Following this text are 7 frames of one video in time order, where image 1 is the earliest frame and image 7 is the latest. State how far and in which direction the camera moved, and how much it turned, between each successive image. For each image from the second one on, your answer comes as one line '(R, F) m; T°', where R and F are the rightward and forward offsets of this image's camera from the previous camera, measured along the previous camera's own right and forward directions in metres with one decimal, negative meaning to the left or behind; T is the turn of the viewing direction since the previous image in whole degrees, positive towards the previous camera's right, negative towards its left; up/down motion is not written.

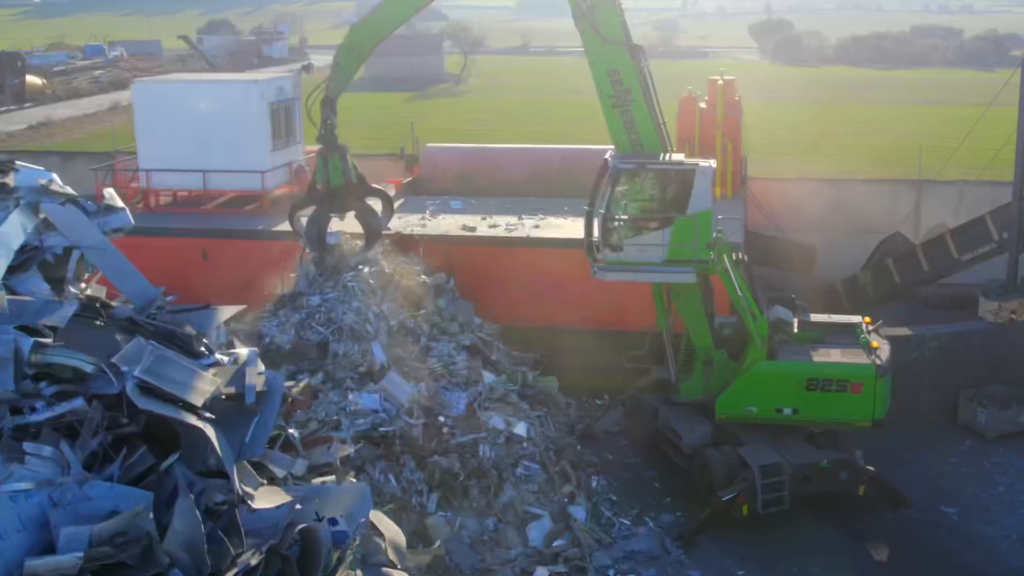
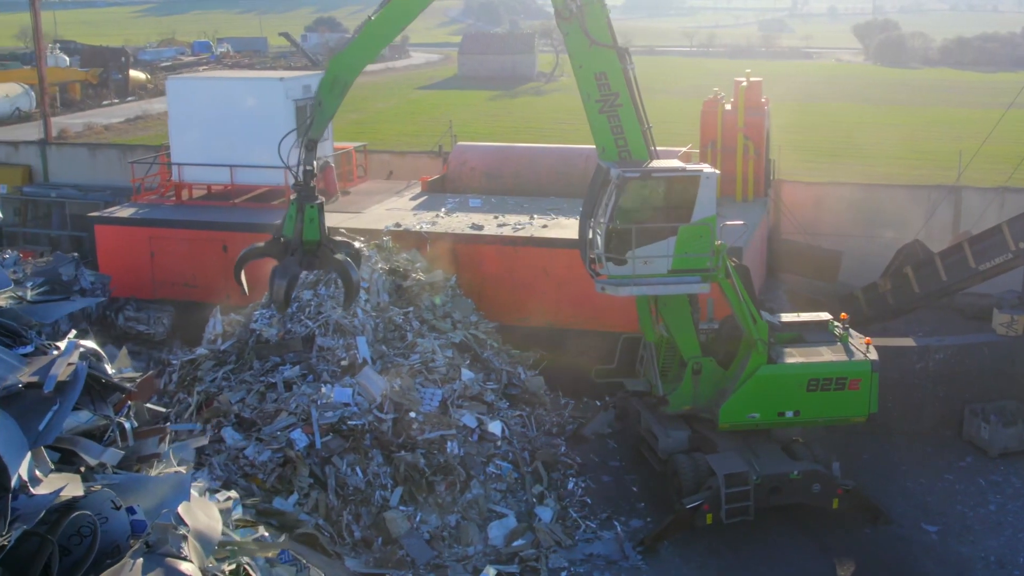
(+0.9, 0.0) m; -5°
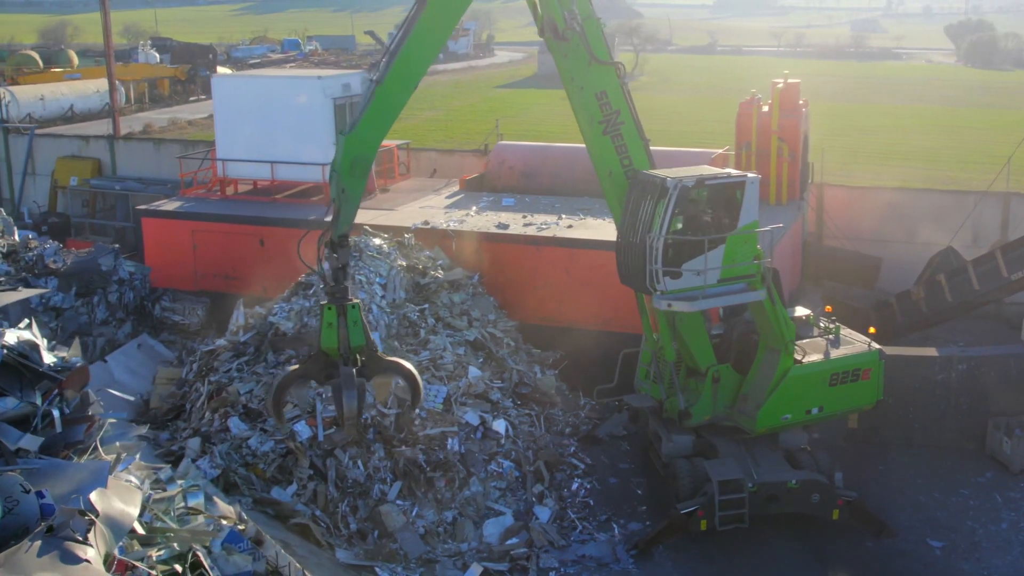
(+0.6, 0.0) m; -4°
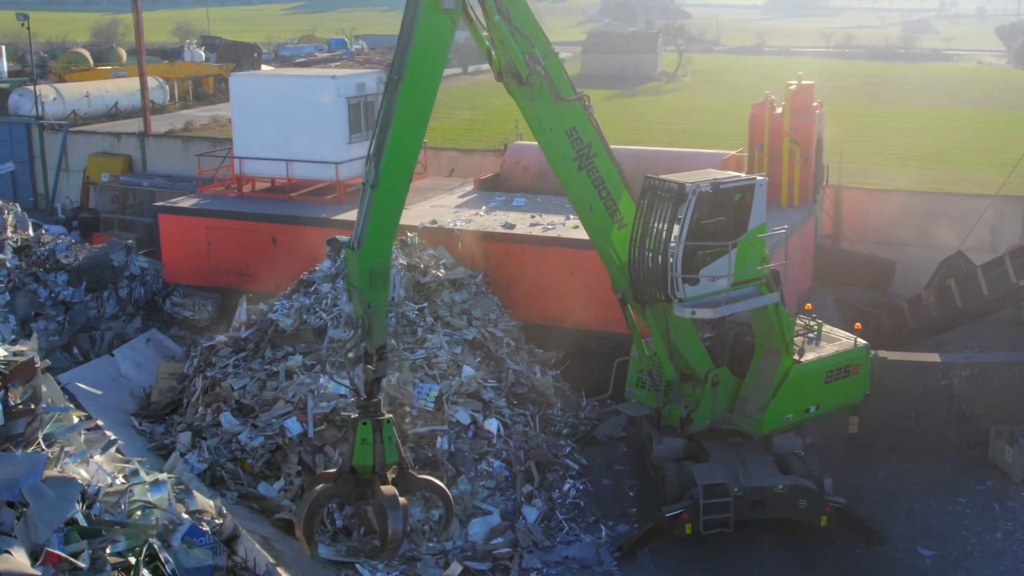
(+0.4, 0.0) m; -2°
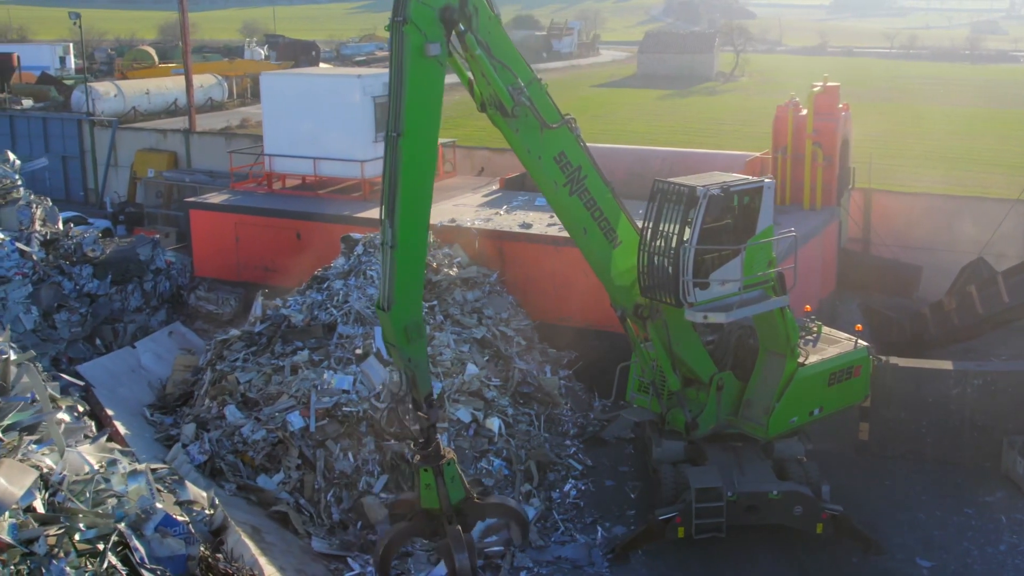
(+0.4, 0.0) m; -3°
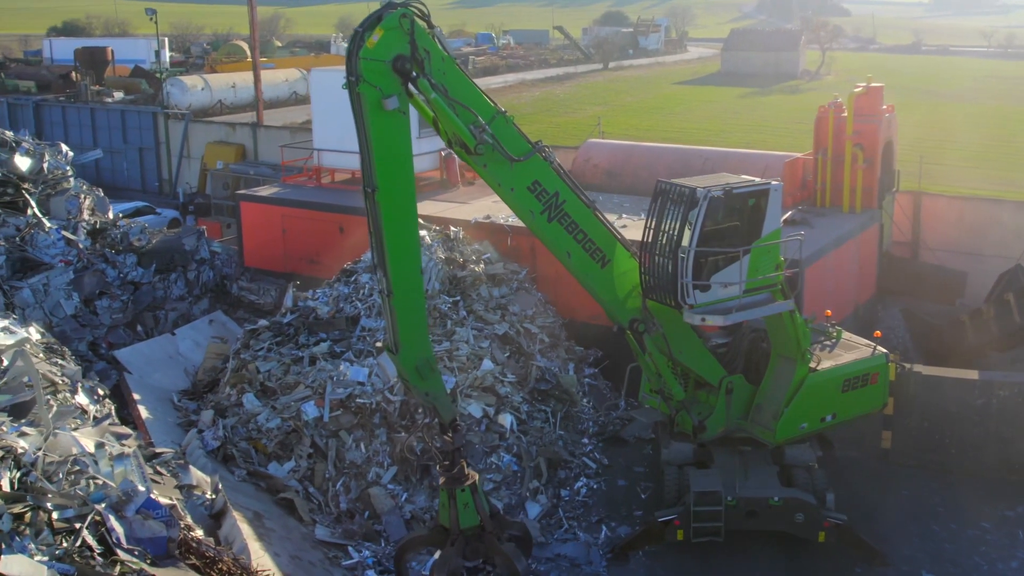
(+0.6, 0.0) m; -4°
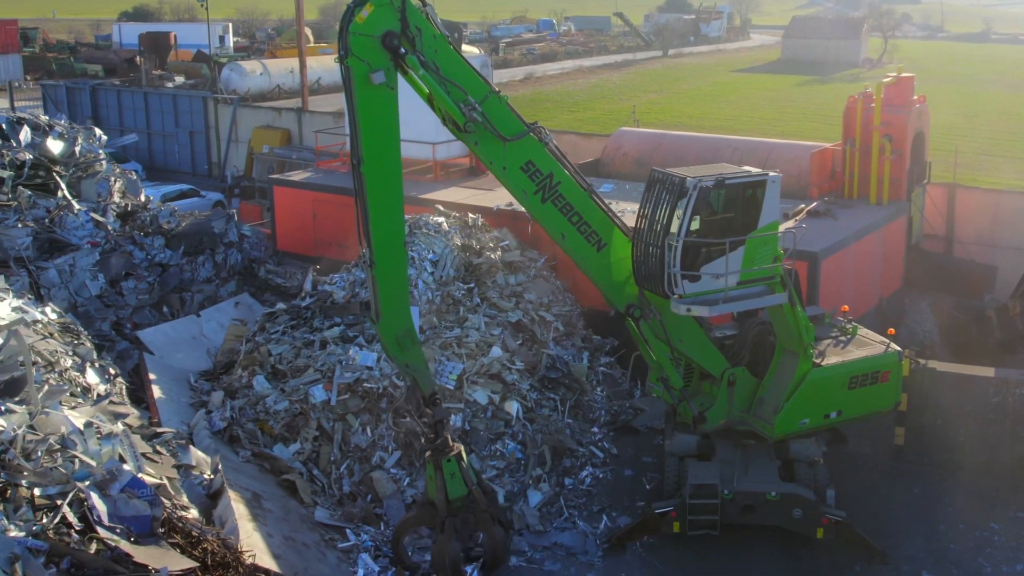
(+0.4, 0.0) m; -3°
